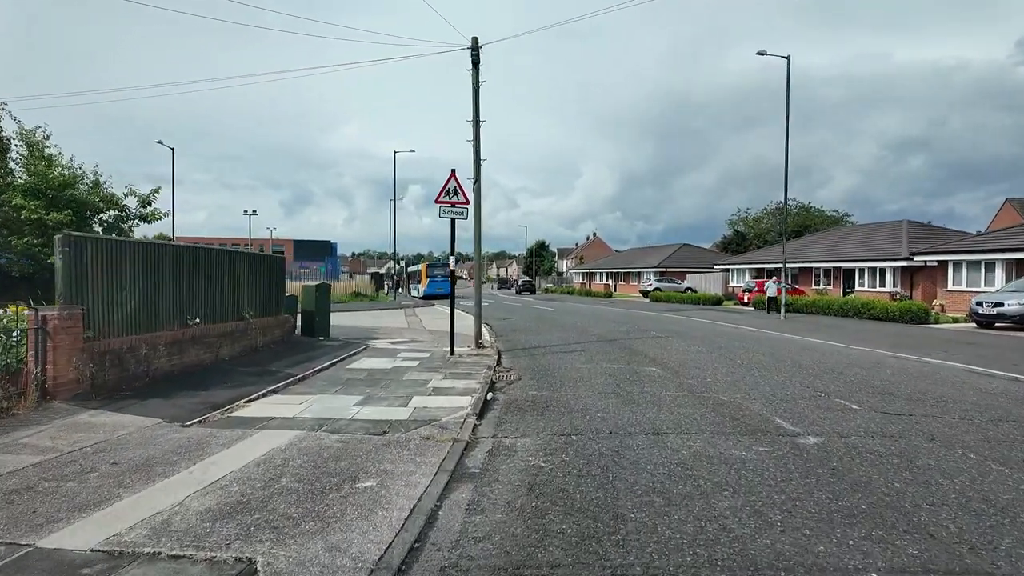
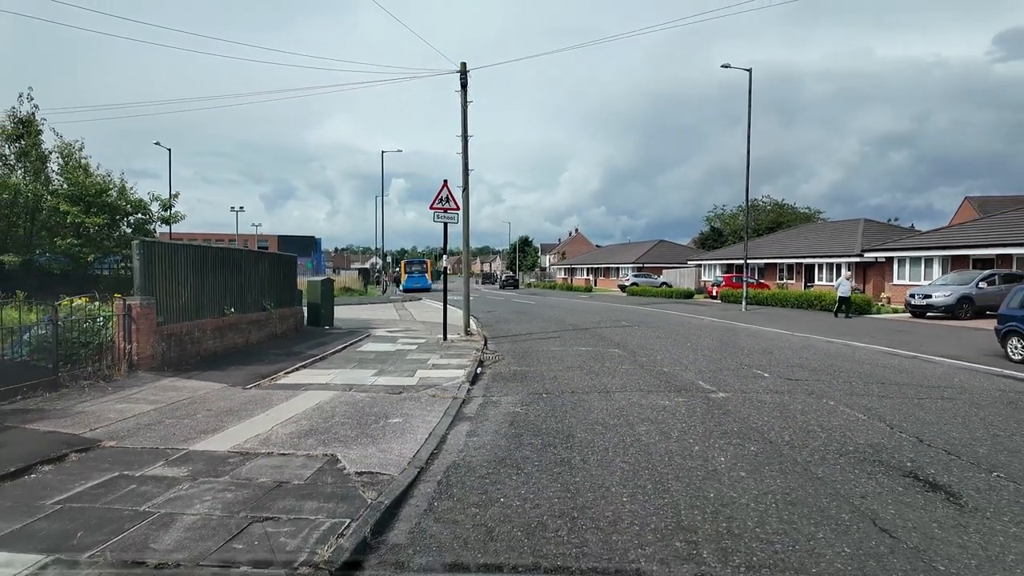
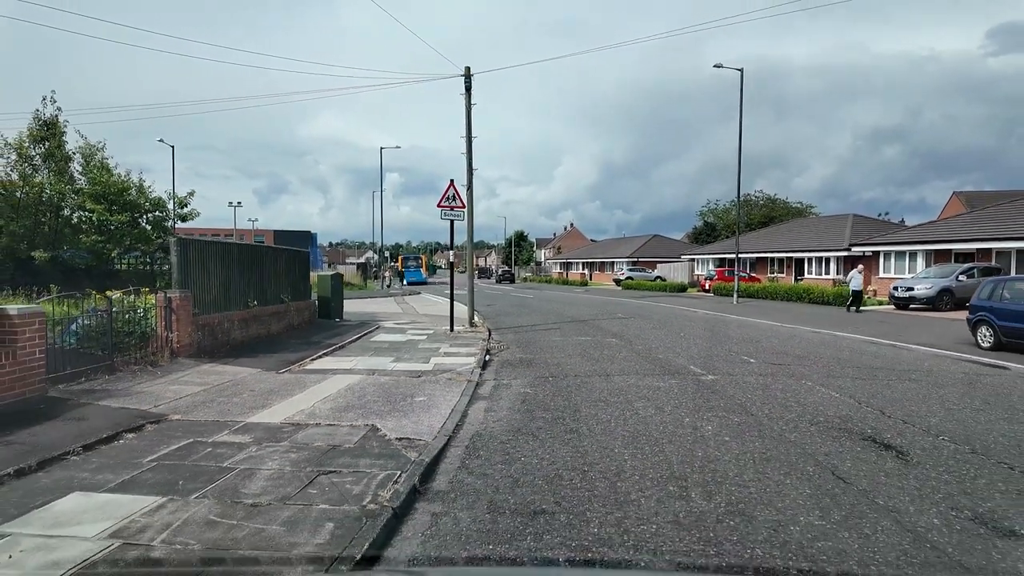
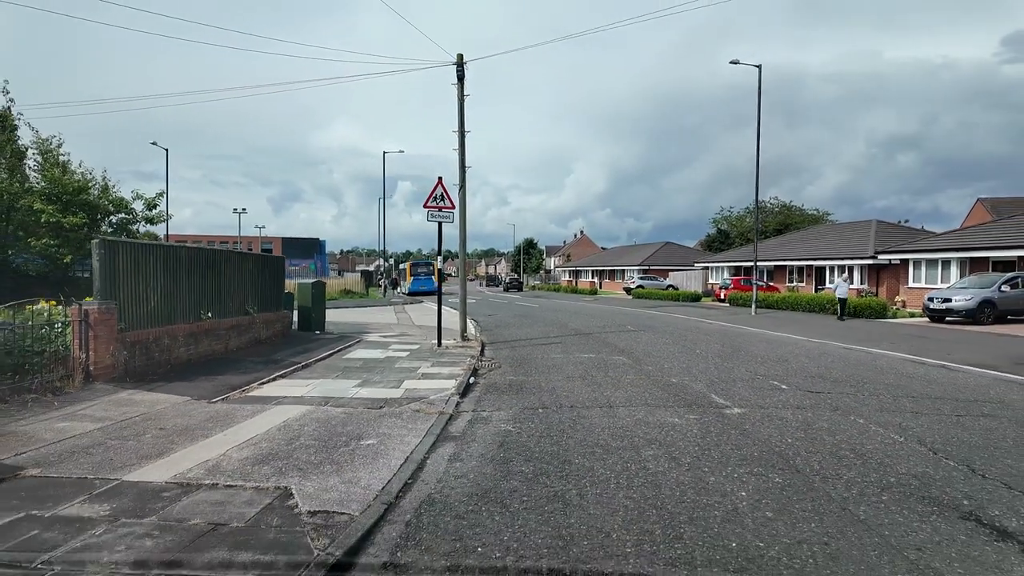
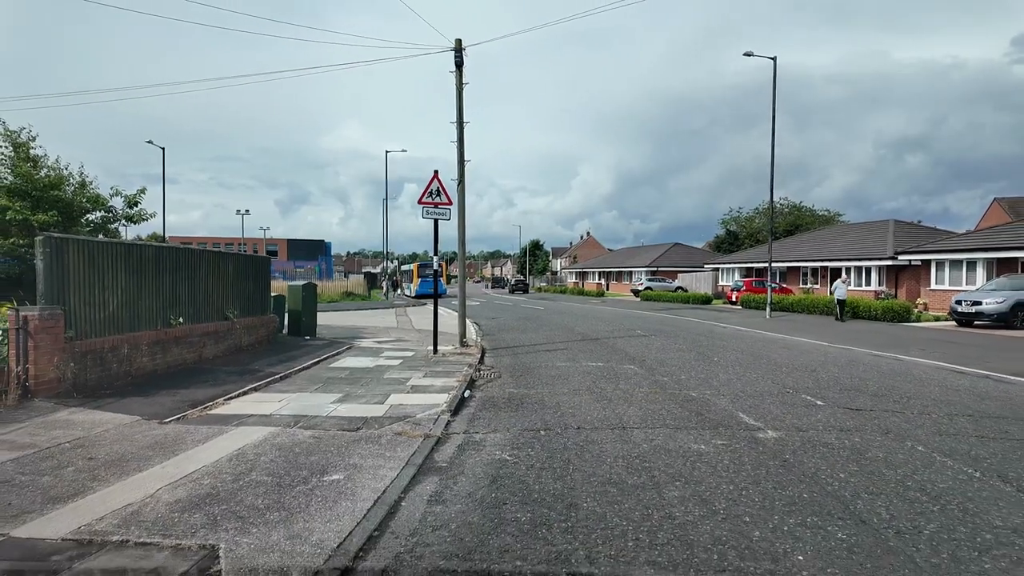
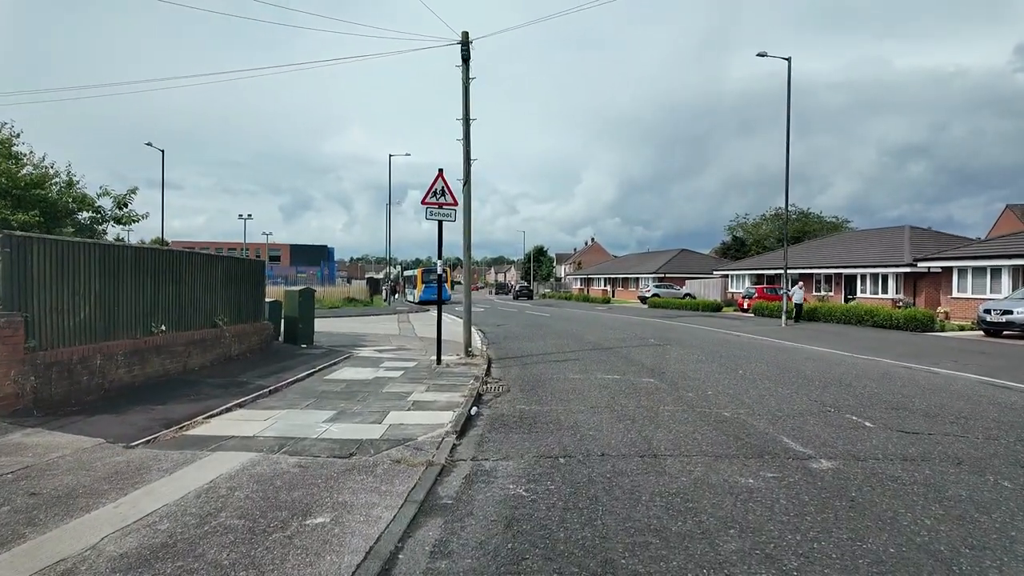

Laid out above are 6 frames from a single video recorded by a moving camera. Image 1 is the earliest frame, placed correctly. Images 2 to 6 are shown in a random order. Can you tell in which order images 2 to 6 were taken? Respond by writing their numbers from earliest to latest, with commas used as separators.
6, 5, 4, 2, 3
